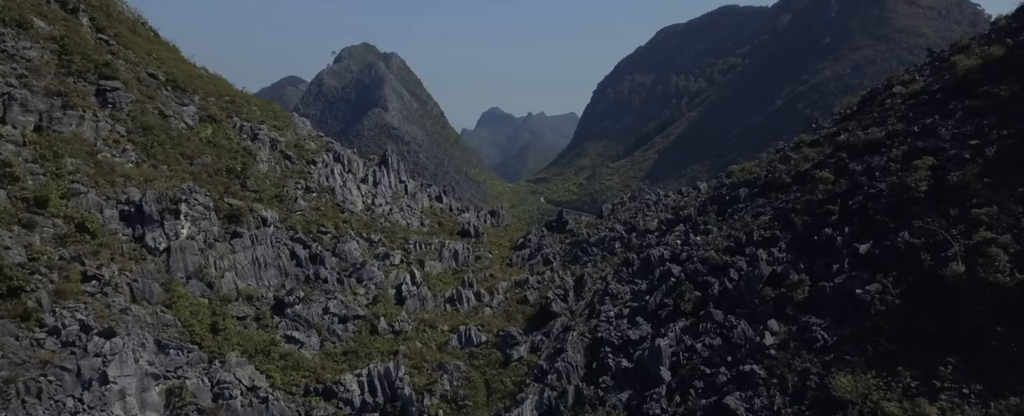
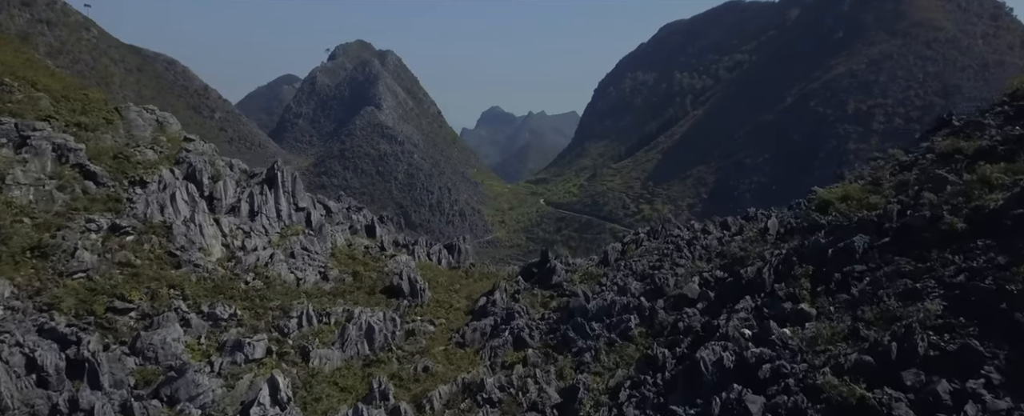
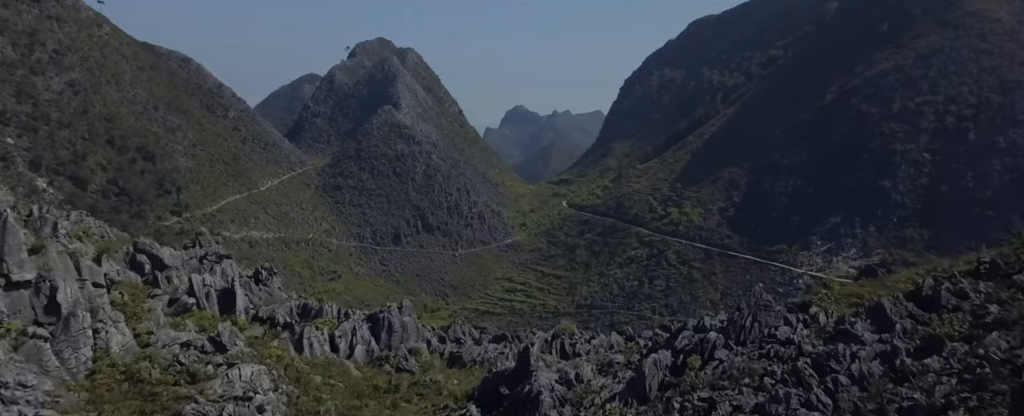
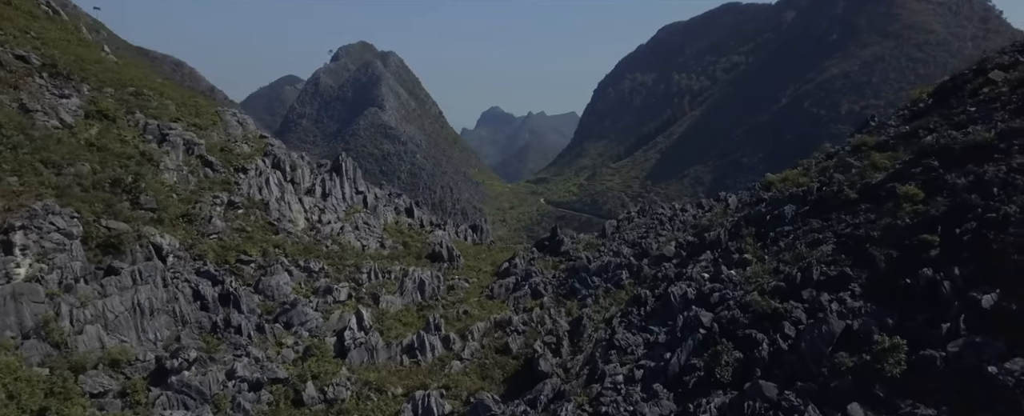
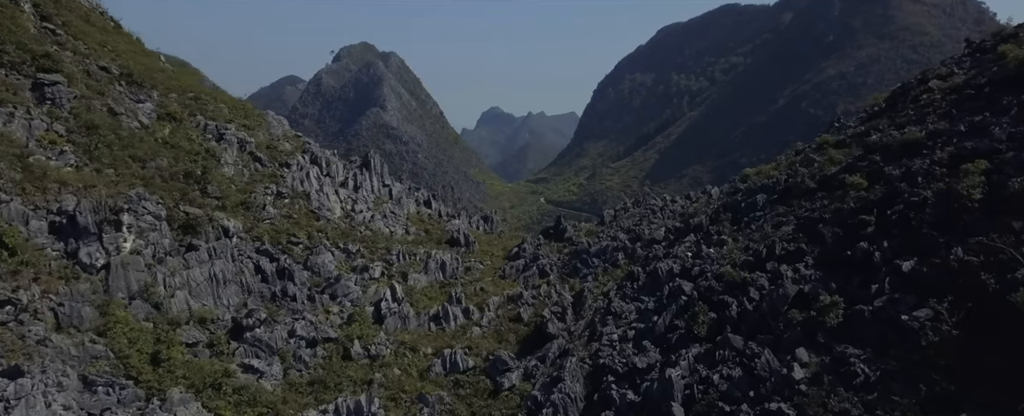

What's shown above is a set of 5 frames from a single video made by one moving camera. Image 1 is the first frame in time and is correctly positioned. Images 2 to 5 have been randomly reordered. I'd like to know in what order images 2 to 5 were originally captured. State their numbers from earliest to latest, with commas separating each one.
5, 4, 2, 3
